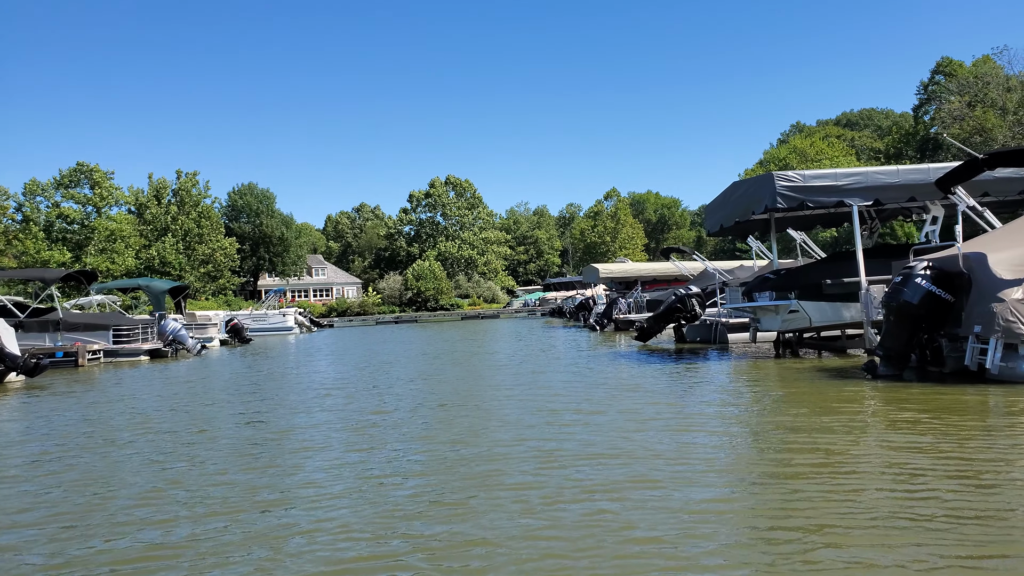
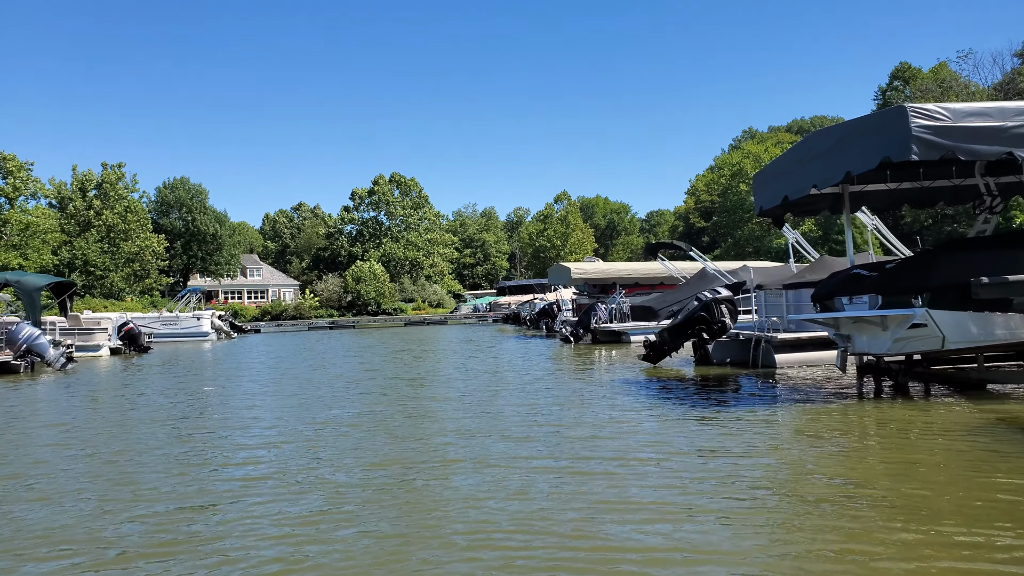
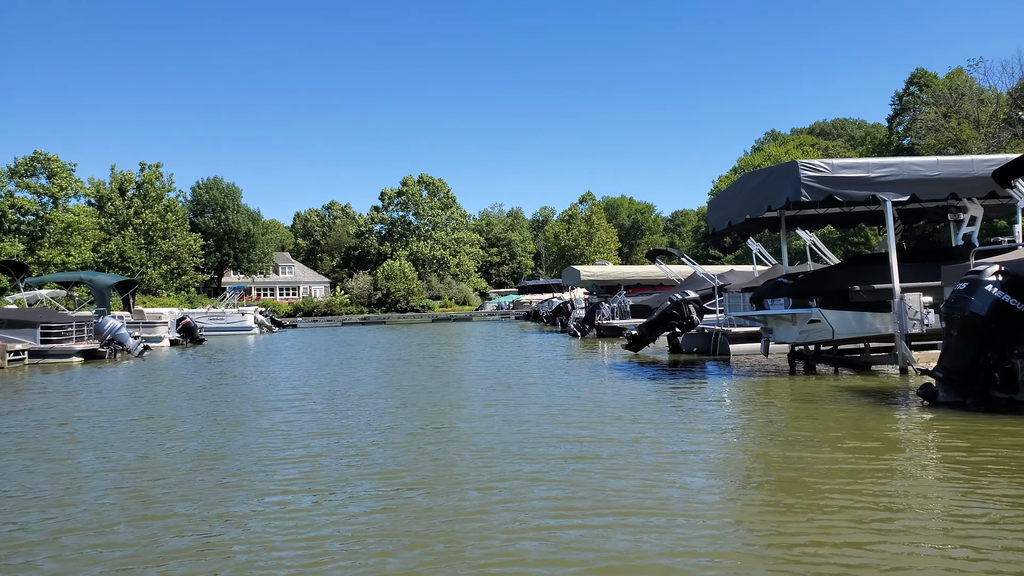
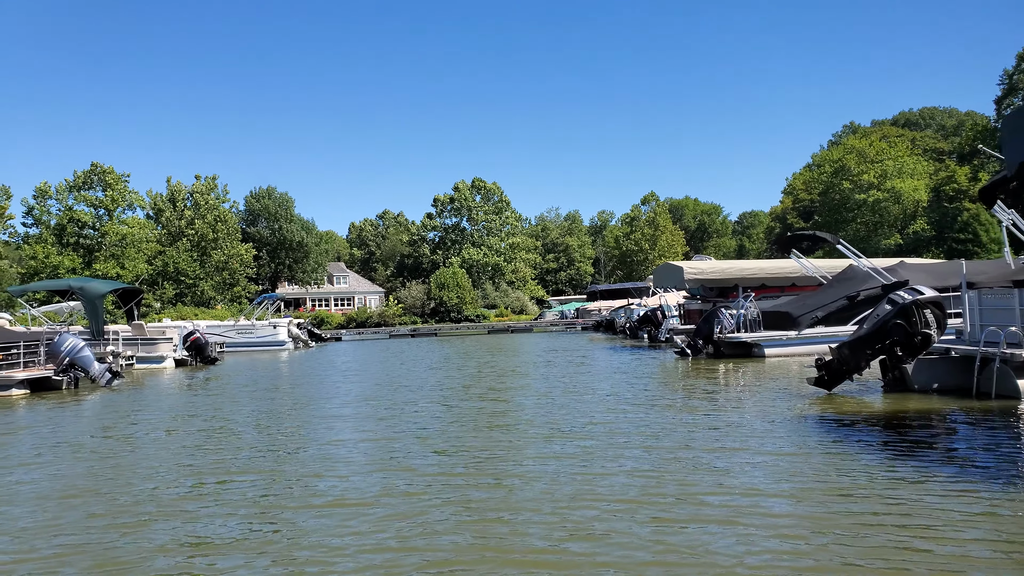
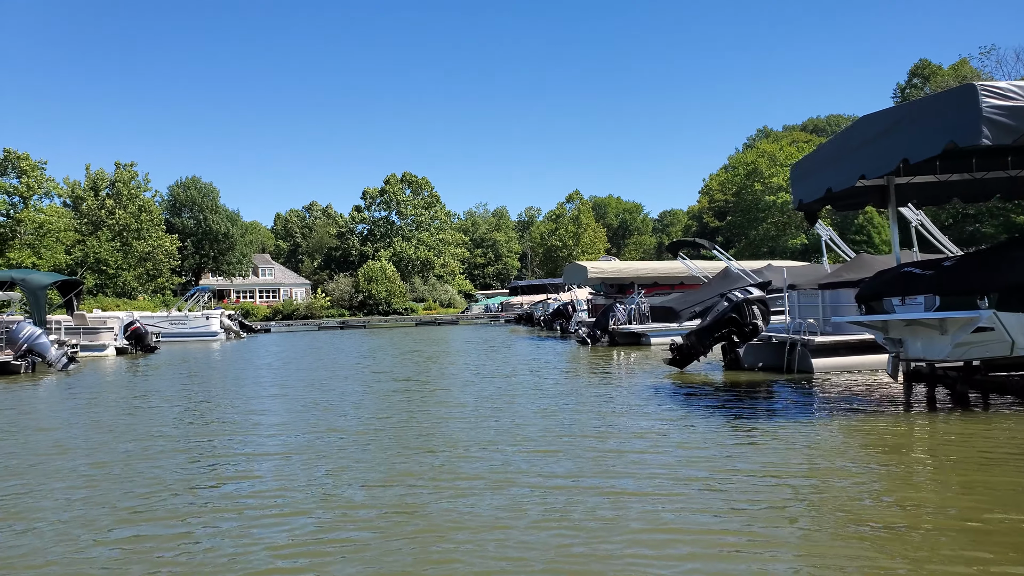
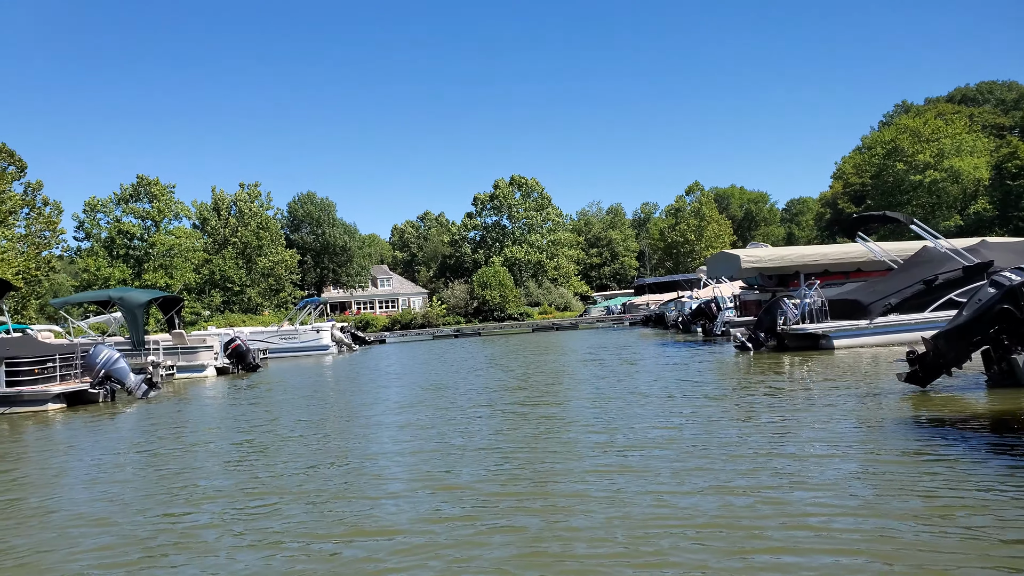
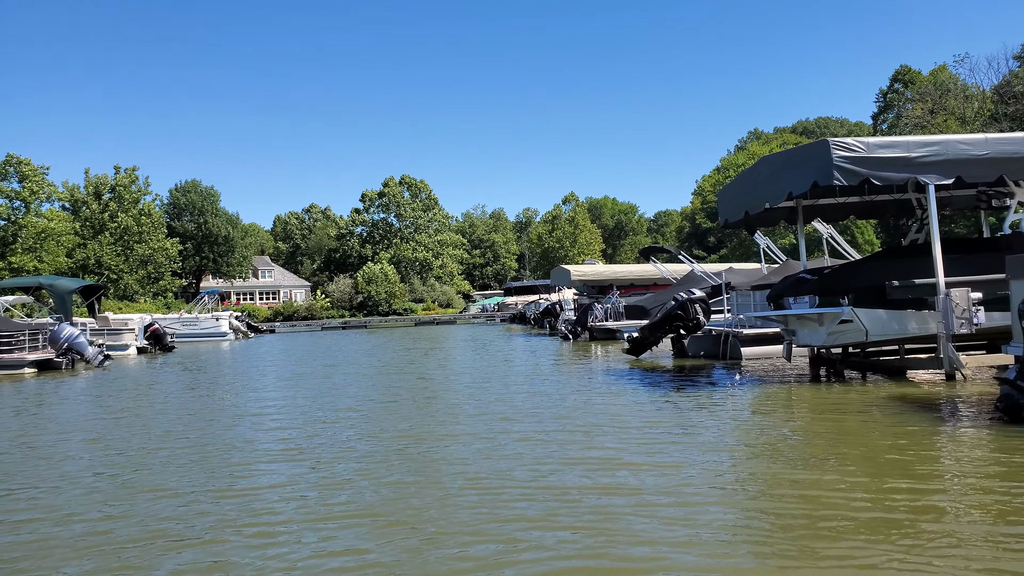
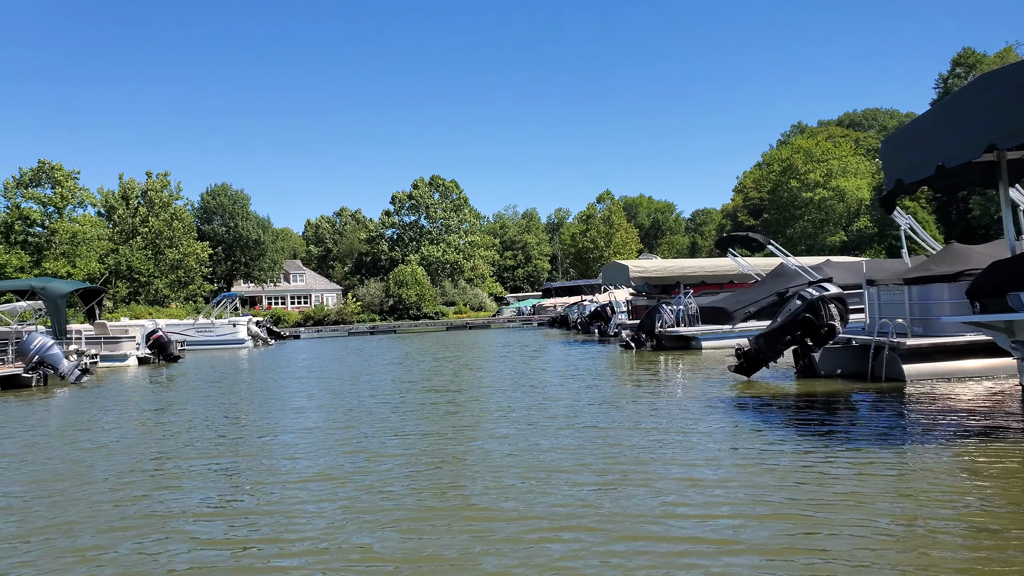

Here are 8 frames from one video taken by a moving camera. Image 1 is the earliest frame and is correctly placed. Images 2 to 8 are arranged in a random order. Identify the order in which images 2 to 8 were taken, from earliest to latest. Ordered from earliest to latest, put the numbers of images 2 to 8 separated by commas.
3, 7, 2, 5, 8, 4, 6
